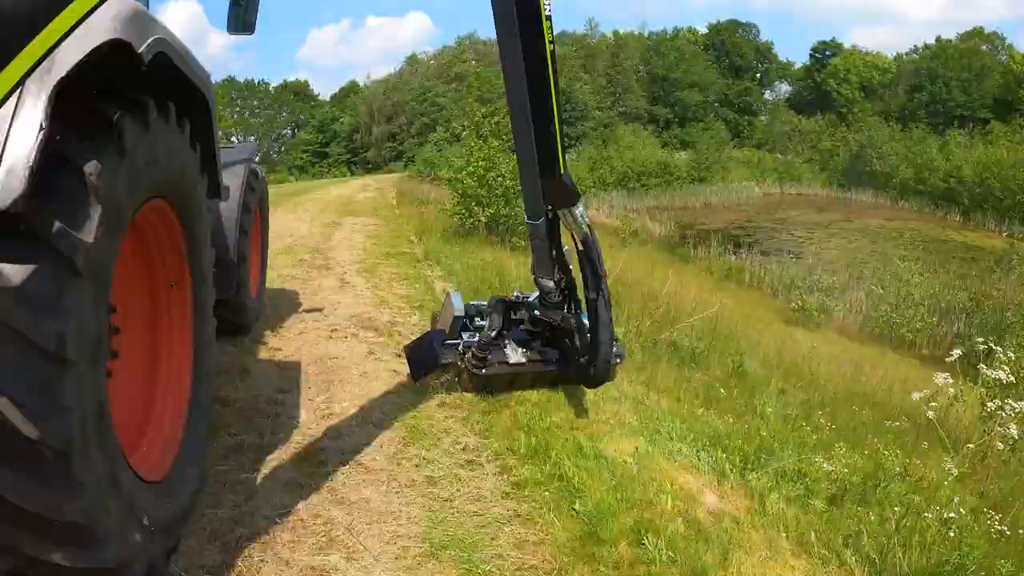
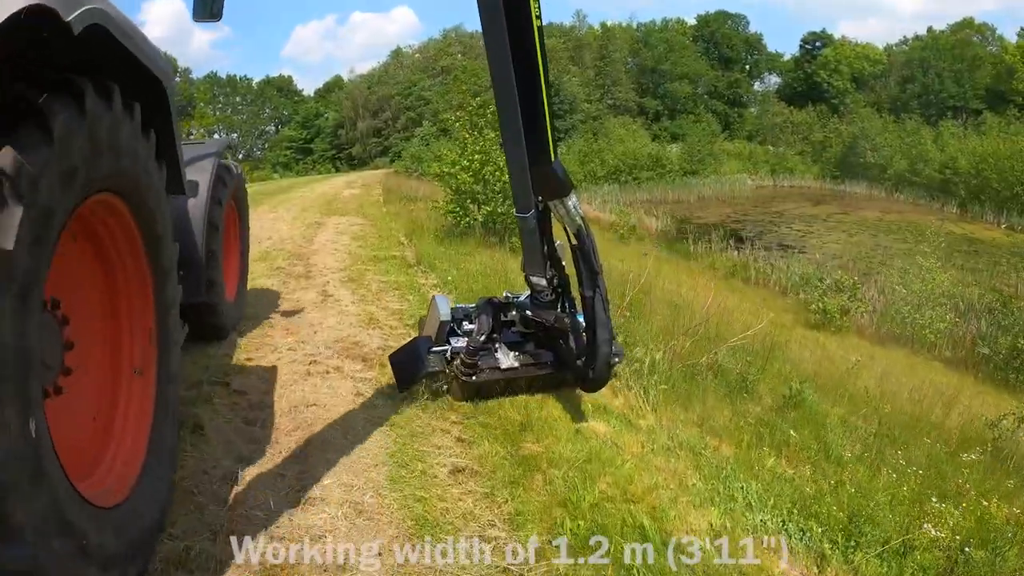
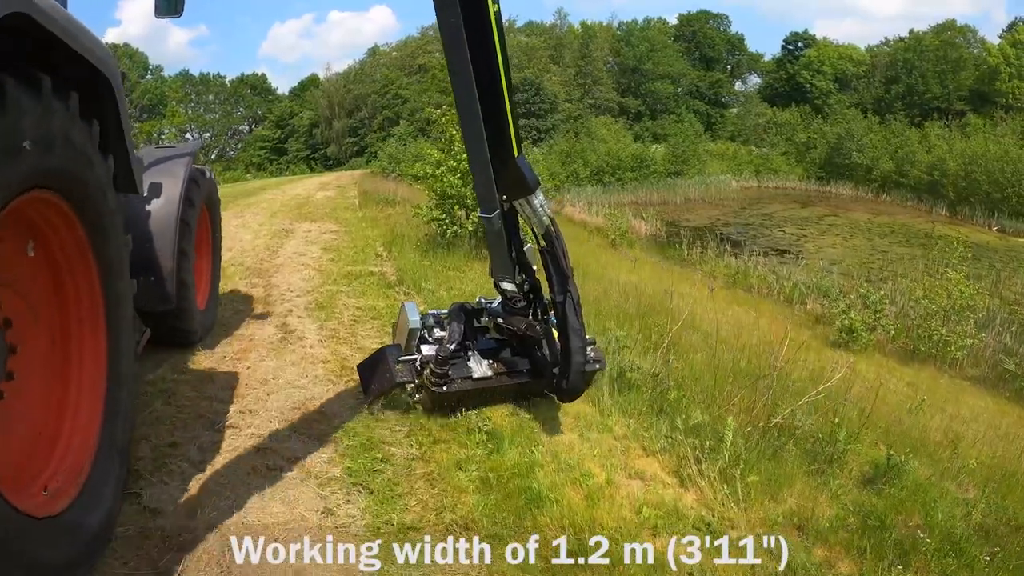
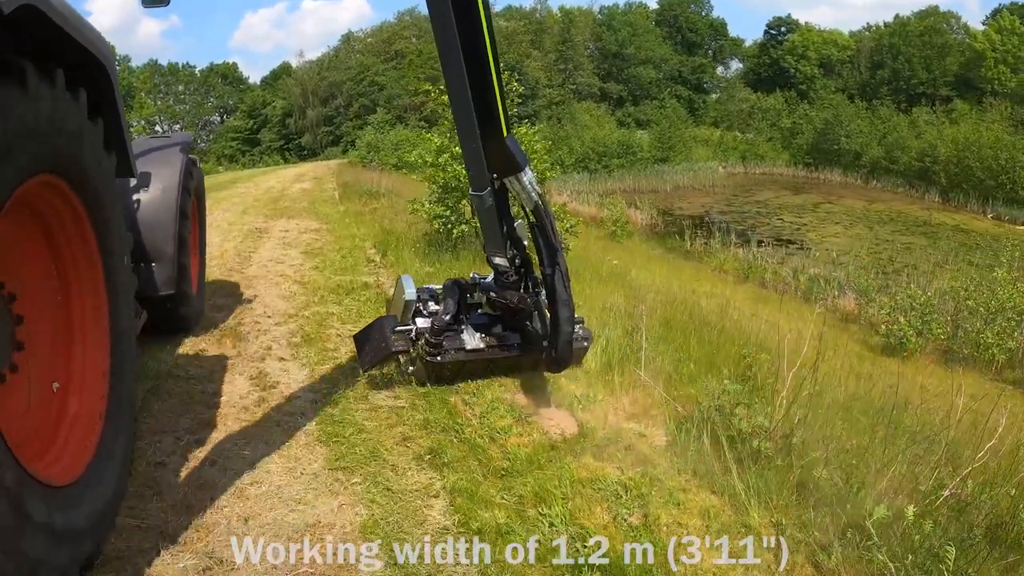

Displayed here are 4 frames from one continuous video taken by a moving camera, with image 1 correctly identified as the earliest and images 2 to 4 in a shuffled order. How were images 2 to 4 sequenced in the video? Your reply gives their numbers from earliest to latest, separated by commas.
2, 3, 4
